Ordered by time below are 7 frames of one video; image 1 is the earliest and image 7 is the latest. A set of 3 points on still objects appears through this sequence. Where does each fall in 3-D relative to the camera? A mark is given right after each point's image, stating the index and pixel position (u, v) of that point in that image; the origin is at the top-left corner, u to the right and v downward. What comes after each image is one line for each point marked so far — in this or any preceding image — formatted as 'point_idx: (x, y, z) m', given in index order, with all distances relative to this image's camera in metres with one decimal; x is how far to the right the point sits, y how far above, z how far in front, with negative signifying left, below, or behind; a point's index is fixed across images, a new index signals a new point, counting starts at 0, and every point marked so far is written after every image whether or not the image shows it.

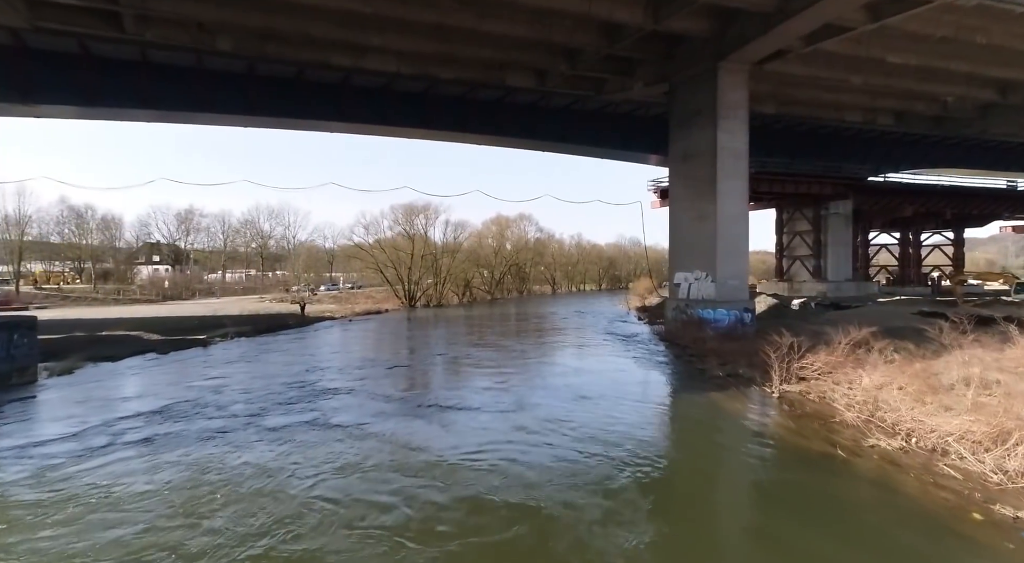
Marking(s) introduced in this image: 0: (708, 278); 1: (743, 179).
0: (+6.9, +0.1, +19.9) m
1: (+8.0, +3.6, +19.9) m
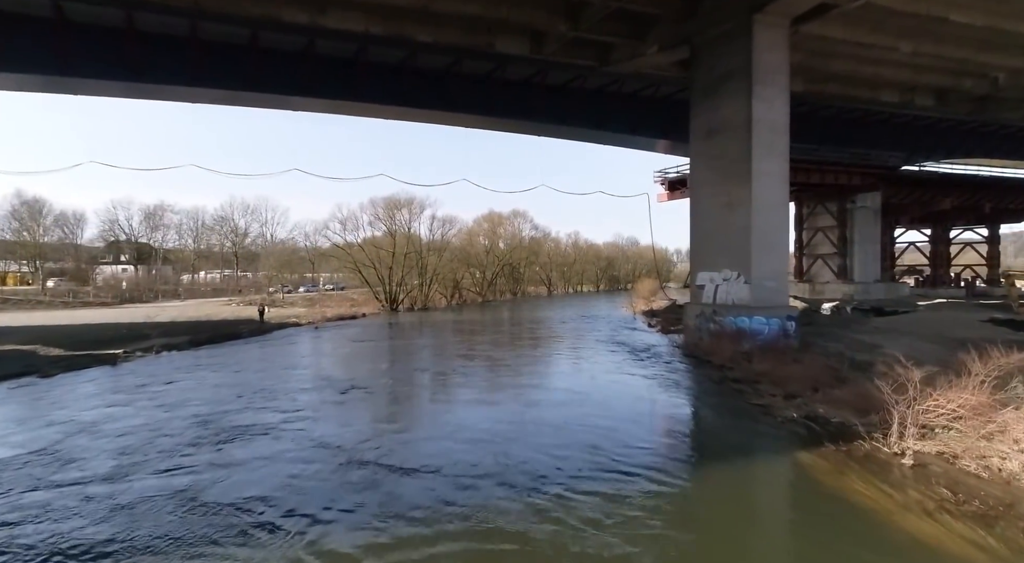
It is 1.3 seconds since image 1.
0: (+6.6, +0.1, +16.4) m
1: (+7.7, +3.5, +16.3) m
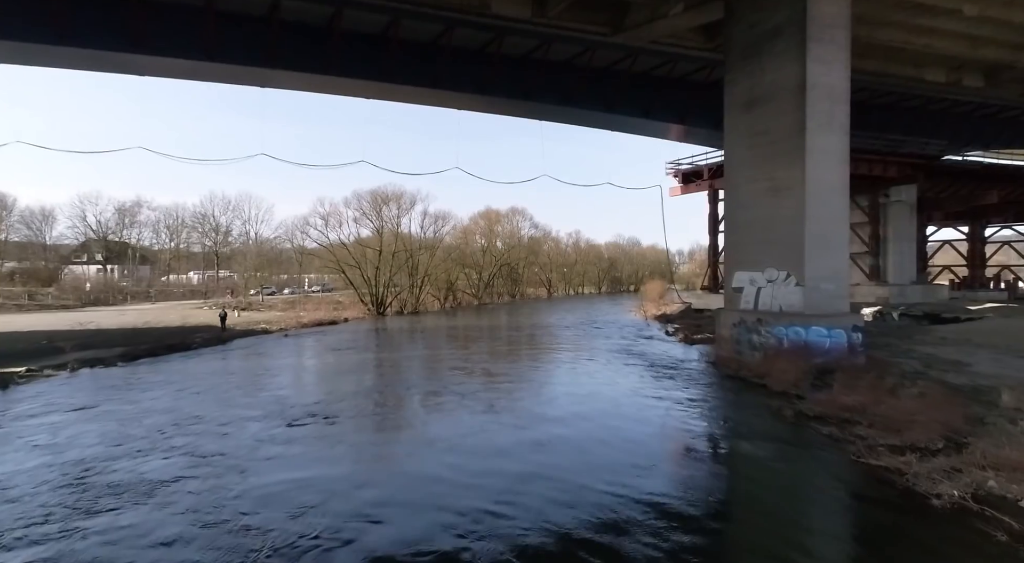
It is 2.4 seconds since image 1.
0: (+6.5, 0.0, +13.4) m
1: (+7.7, +3.5, +13.3) m
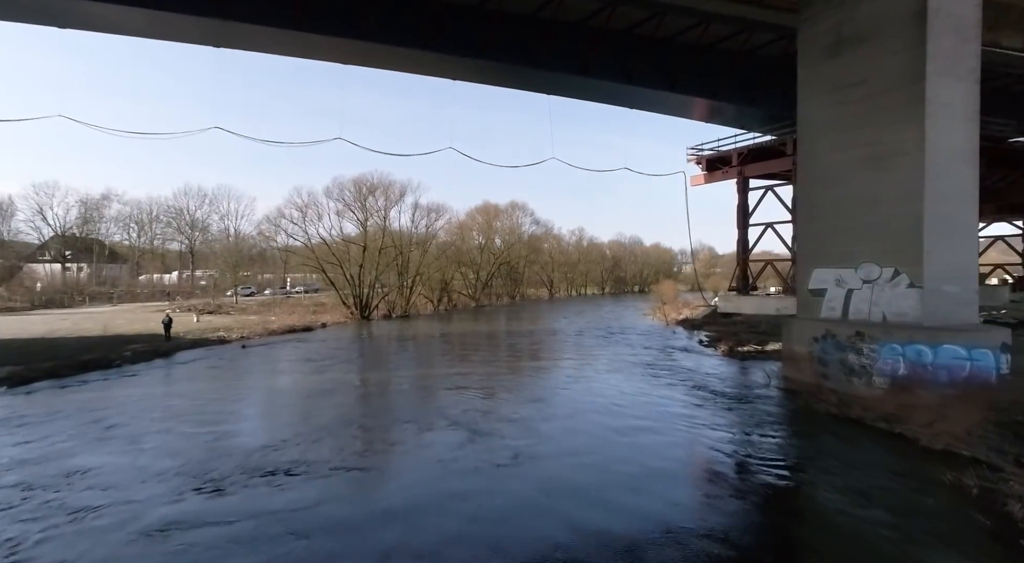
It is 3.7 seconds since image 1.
0: (+6.7, 0.0, +9.8) m
1: (+7.9, +3.5, +9.8) m
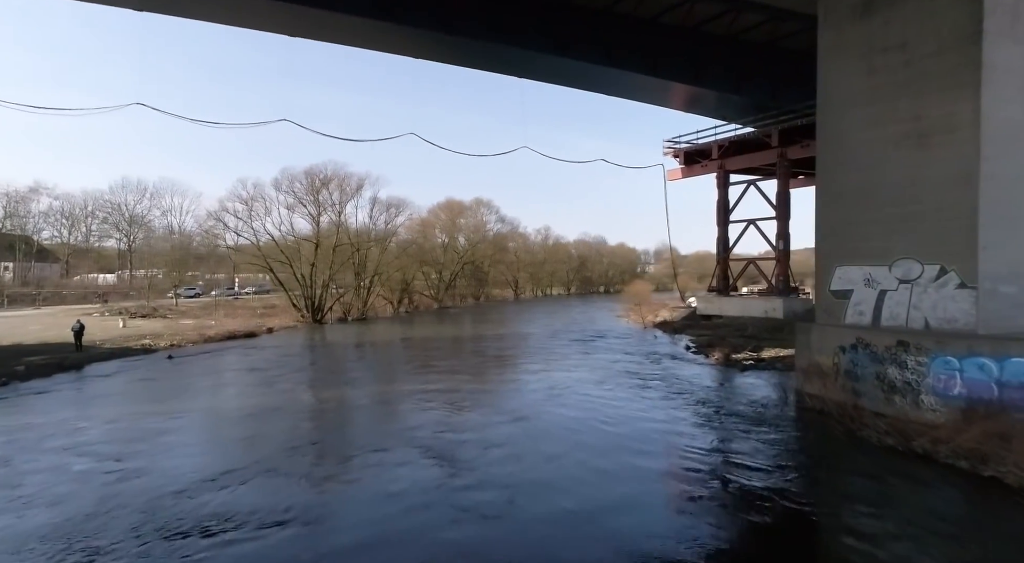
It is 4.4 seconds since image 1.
0: (+6.4, 0.0, +8.3) m
1: (+7.6, +3.5, +8.3) m
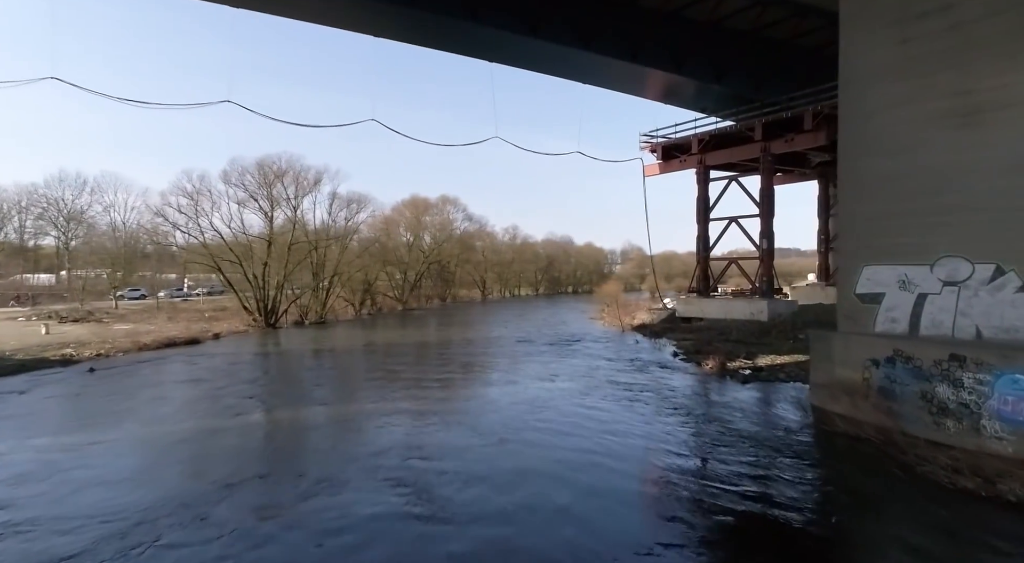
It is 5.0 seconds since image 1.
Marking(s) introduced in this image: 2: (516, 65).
0: (+6.2, 0.0, +7.1) m
1: (+7.3, +3.5, +7.2) m
2: (+0.1, +7.1, +18.7) m
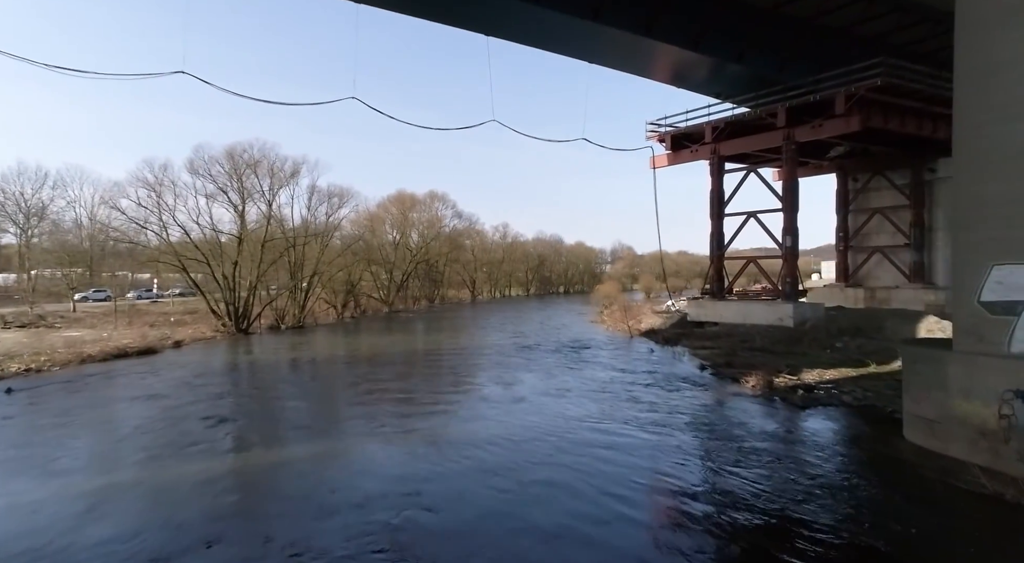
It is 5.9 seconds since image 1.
0: (+6.4, -0.1, +5.1) m
1: (+7.6, +3.4, +5.2) m
2: (+0.1, +7.1, +16.5) m
